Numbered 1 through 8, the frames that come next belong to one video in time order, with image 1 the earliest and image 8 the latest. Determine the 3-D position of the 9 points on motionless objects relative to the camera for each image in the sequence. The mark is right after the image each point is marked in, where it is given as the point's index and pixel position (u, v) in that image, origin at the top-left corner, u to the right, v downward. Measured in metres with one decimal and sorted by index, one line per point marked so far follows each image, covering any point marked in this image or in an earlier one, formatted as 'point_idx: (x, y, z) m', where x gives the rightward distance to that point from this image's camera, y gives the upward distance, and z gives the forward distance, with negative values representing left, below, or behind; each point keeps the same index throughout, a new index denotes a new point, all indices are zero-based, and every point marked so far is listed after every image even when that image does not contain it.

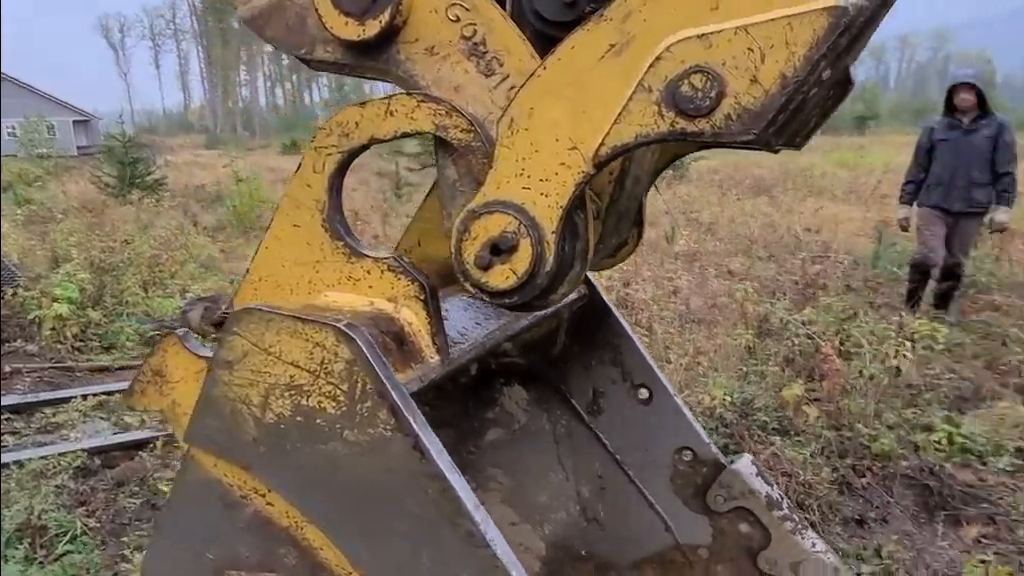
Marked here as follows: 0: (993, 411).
0: (+2.2, -0.6, +3.9) m
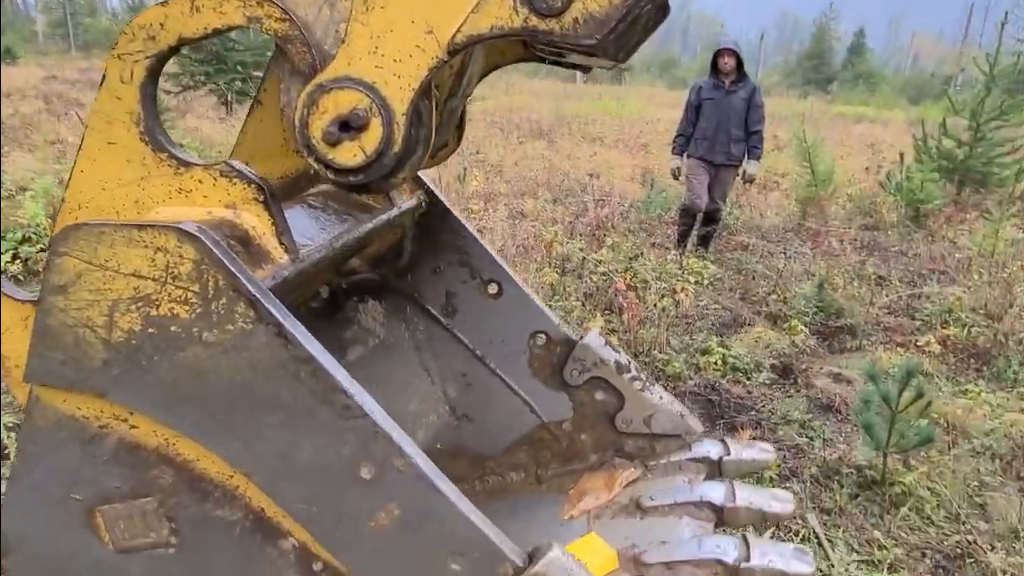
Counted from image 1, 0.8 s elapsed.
0: (+1.3, -0.3, +4.6) m
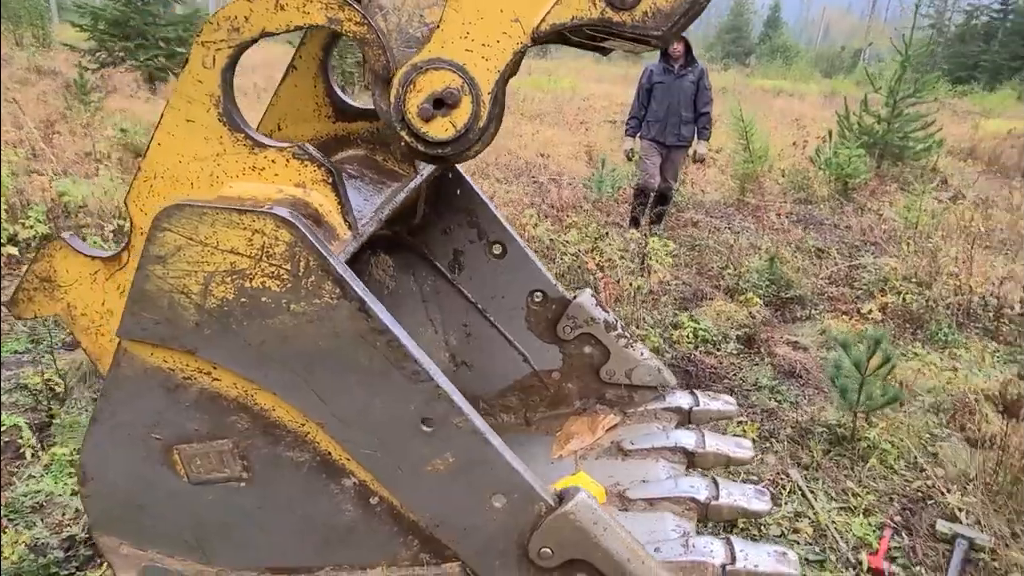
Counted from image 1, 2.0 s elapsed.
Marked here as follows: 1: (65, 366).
0: (+1.2, -0.1, +5.0) m
1: (-2.2, -0.4, +4.0) m
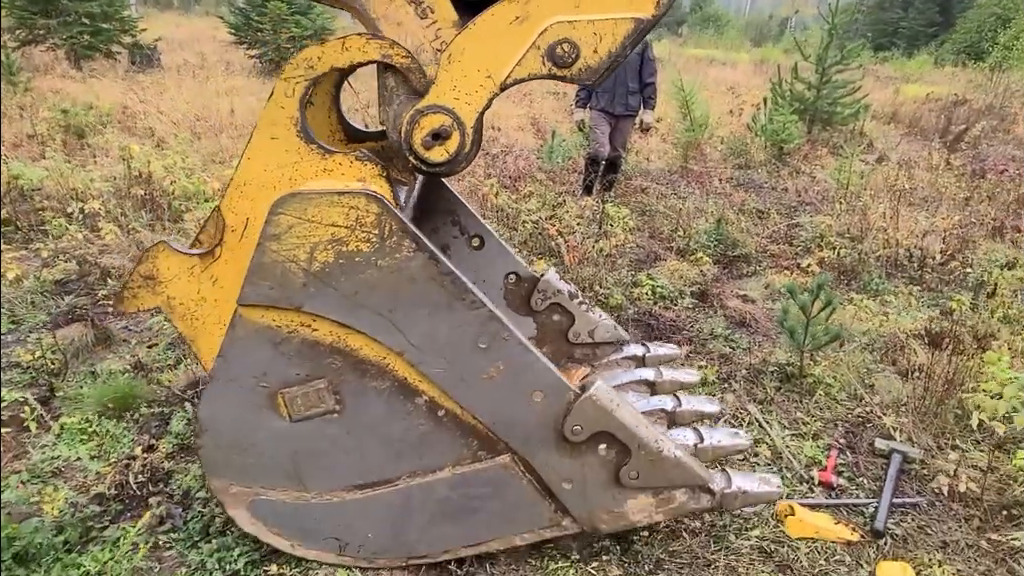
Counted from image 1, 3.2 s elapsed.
0: (+1.0, +0.1, +5.4) m
1: (-2.3, -0.3, +4.1) m
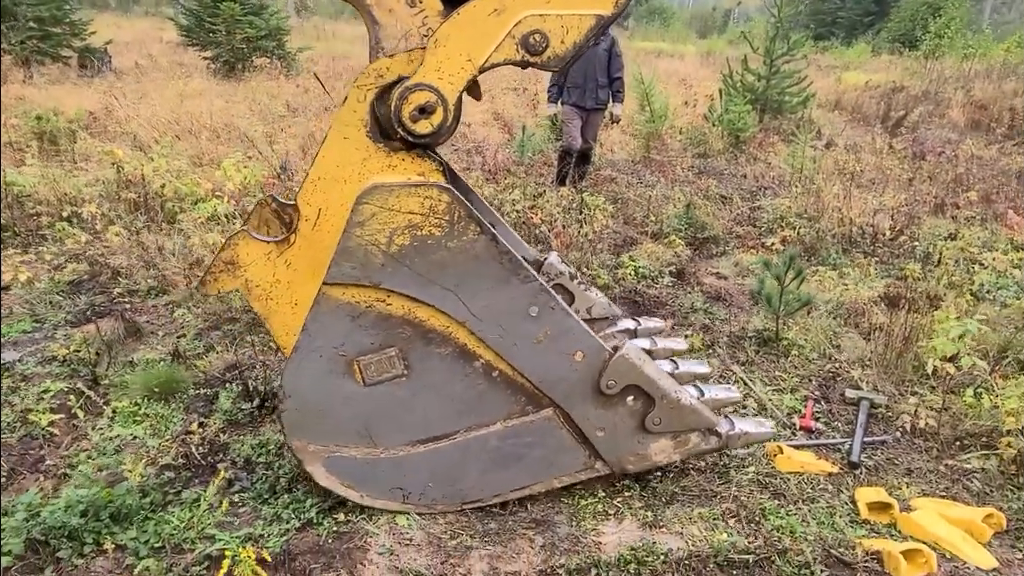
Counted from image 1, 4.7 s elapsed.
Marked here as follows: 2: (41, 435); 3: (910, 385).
0: (+0.9, +0.3, +5.8) m
1: (-2.2, -0.3, +4.4) m
2: (-1.9, -0.6, +3.4) m
3: (+1.8, -0.4, +3.7) m
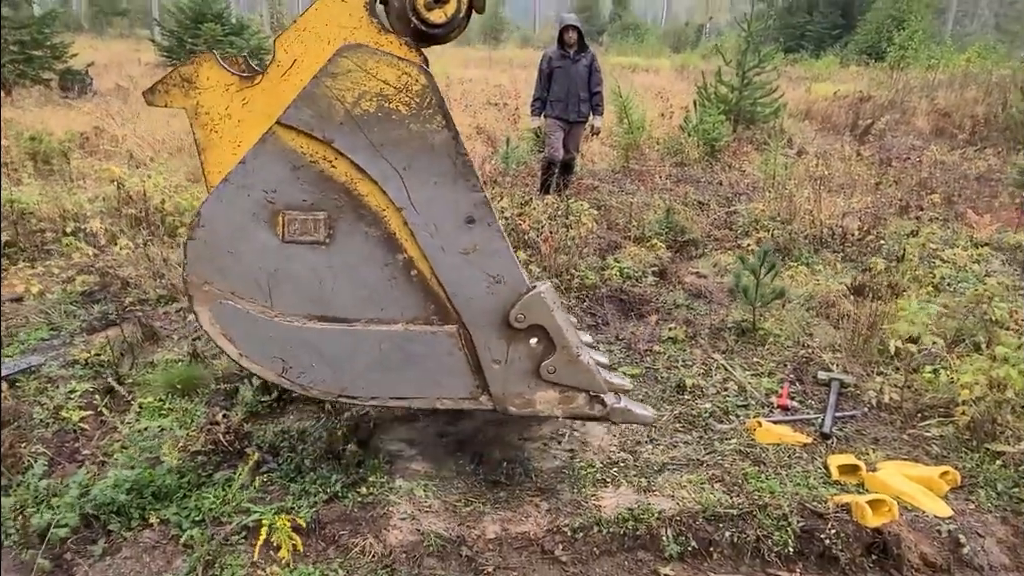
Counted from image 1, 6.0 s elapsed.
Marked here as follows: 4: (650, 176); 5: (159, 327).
0: (+0.9, +0.3, +6.1) m
1: (-2.3, -0.3, +4.6) m
2: (-1.9, -0.6, +3.7) m
3: (+1.8, -0.4, +4.1) m
4: (+1.5, +1.2, +8.9) m
5: (-2.0, -0.2, +4.8) m
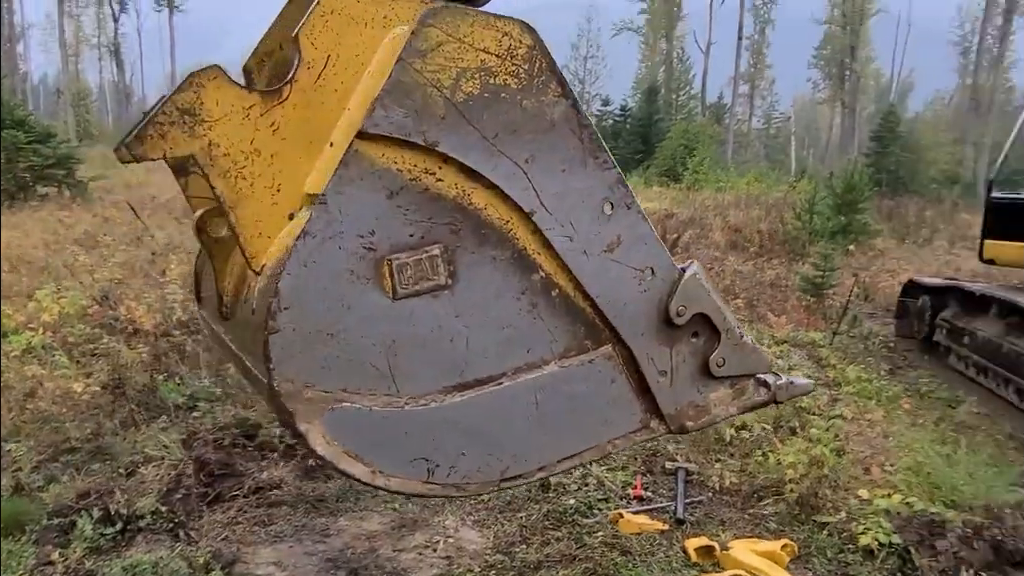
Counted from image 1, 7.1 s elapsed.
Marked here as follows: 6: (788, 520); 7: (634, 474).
0: (-0.3, -0.5, +6.3) m
1: (-3.0, -1.0, +4.1) m
2: (-2.4, -1.1, +3.2) m
3: (+1.1, -0.9, +4.4) m
4: (-0.3, 0.0, +9.2) m
5: (-2.8, -0.9, +4.4) m
6: (+1.3, -1.0, +3.8) m
7: (+0.6, -0.9, +4.2) m
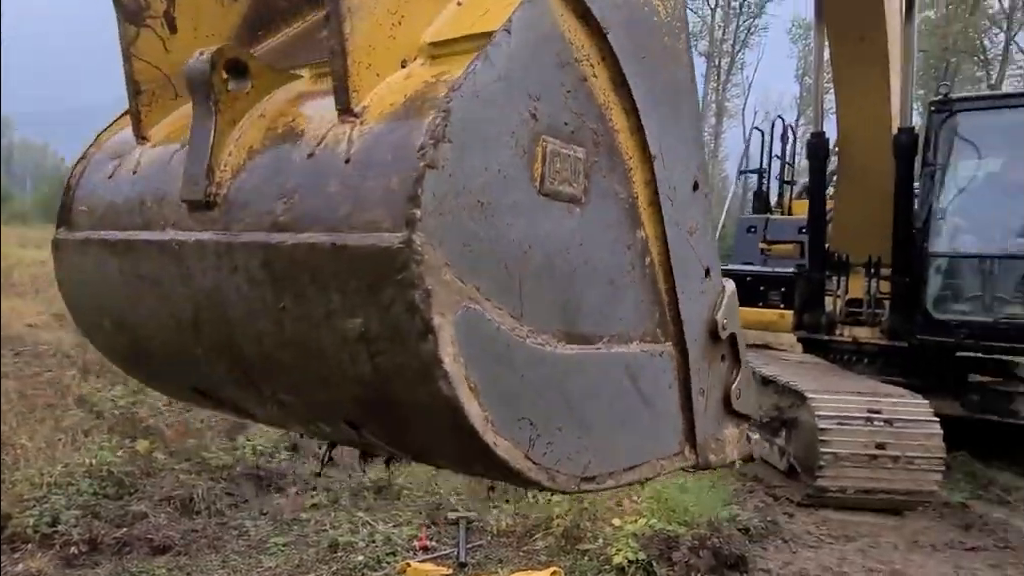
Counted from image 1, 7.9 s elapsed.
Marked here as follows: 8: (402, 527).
0: (-1.9, -1.1, +6.3) m
1: (-3.9, -1.3, +3.4) m
2: (-3.2, -1.4, +2.7) m
3: (-0.1, -1.2, +4.8) m
4: (-2.7, -0.8, +9.2) m
5: (-3.8, -1.3, +3.7) m
6: (+0.2, -1.4, +4.2) m
7: (-0.5, -1.3, +4.5) m
8: (-0.6, -1.3, +4.5) m
